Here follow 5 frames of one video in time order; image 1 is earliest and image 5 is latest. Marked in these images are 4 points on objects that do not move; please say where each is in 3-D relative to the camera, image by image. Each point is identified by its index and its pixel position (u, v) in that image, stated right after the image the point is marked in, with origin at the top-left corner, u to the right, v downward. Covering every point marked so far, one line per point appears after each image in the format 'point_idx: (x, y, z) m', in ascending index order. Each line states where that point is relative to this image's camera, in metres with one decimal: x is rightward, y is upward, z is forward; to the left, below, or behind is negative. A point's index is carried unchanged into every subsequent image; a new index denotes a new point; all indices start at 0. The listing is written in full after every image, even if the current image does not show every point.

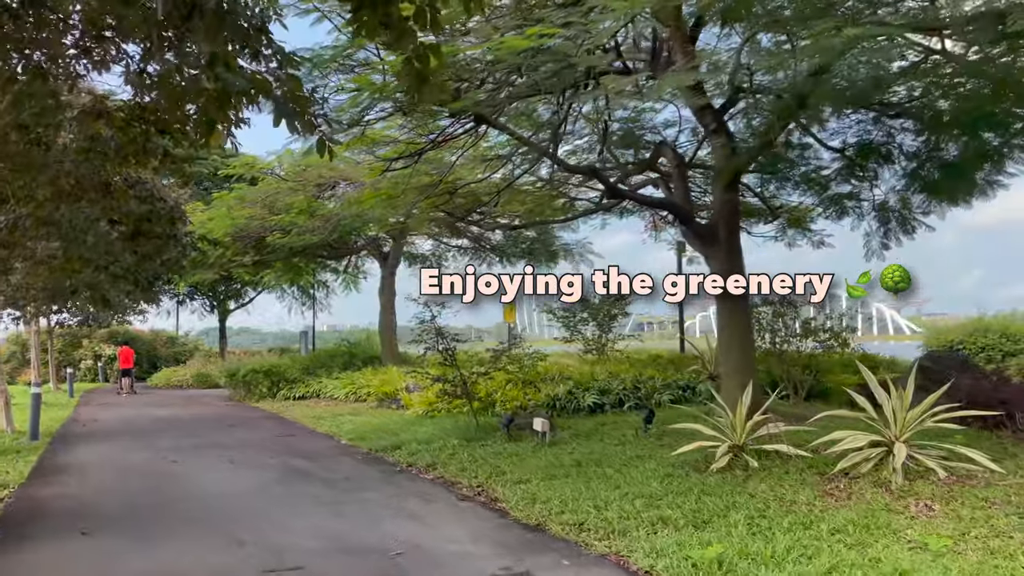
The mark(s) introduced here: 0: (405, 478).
0: (-1.1, -1.9, +7.9) m
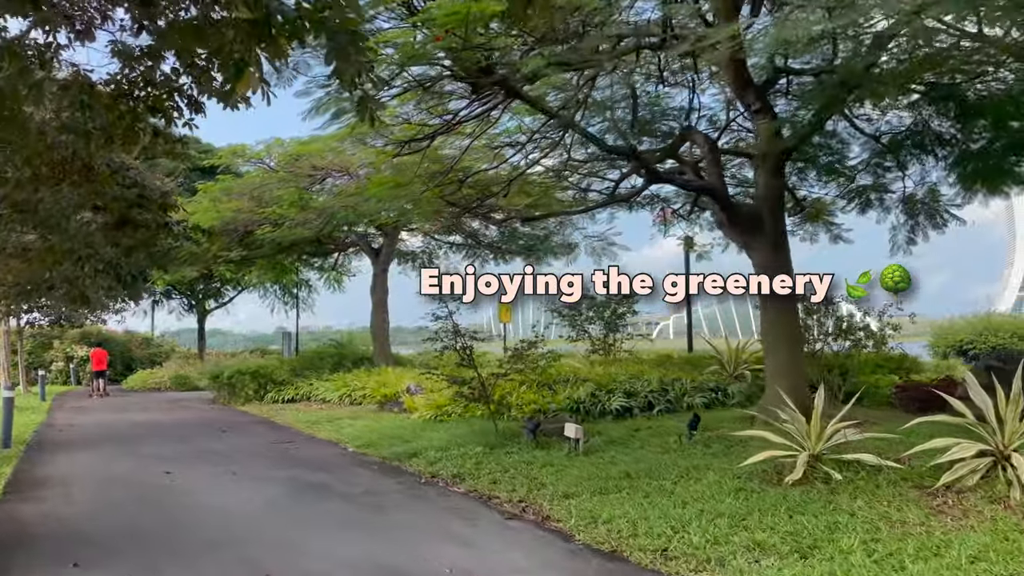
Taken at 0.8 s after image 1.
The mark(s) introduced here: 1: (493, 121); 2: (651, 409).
0: (-0.7, -1.8, +7.1) m
1: (-0.3, +2.5, +12.0) m
2: (+1.9, -1.6, +10.6) m
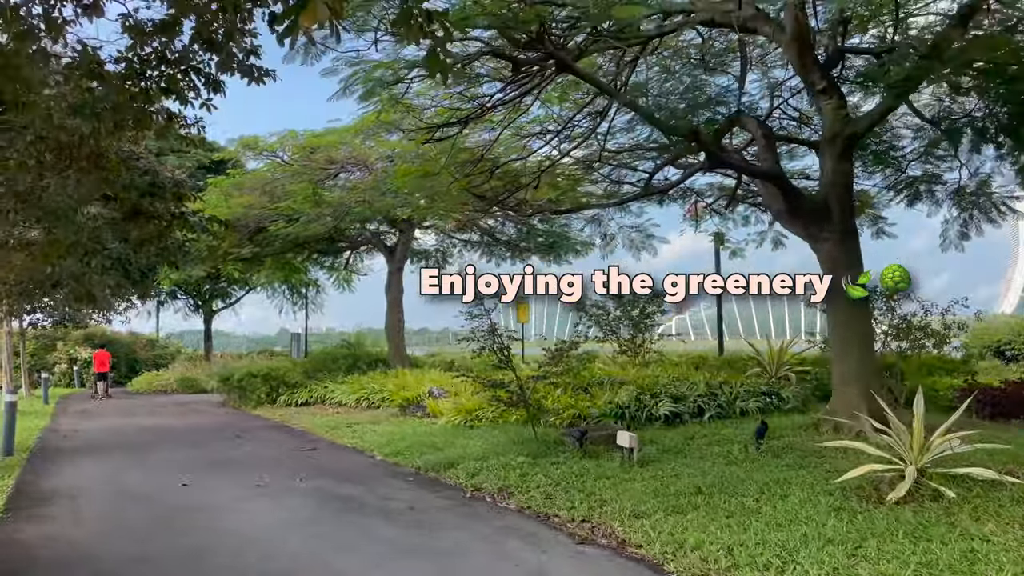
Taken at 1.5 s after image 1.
0: (-0.2, -1.8, +6.4) m
1: (+0.1, +2.6, +11.3) m
2: (+2.4, -1.6, +9.8) m
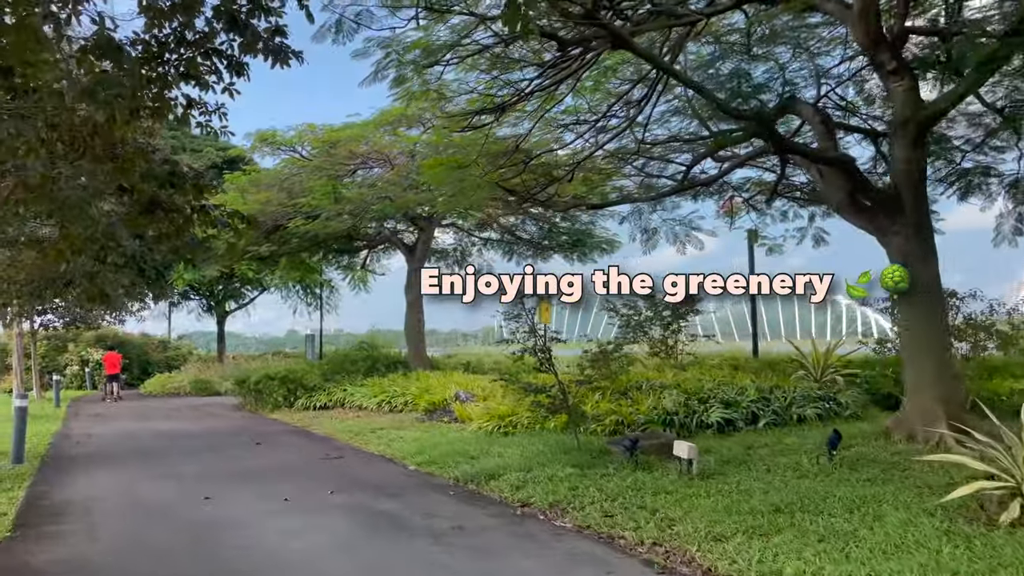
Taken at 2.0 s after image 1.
0: (+0.2, -1.8, +5.8) m
1: (+0.6, +2.6, +10.7) m
2: (+2.8, -1.6, +9.2) m
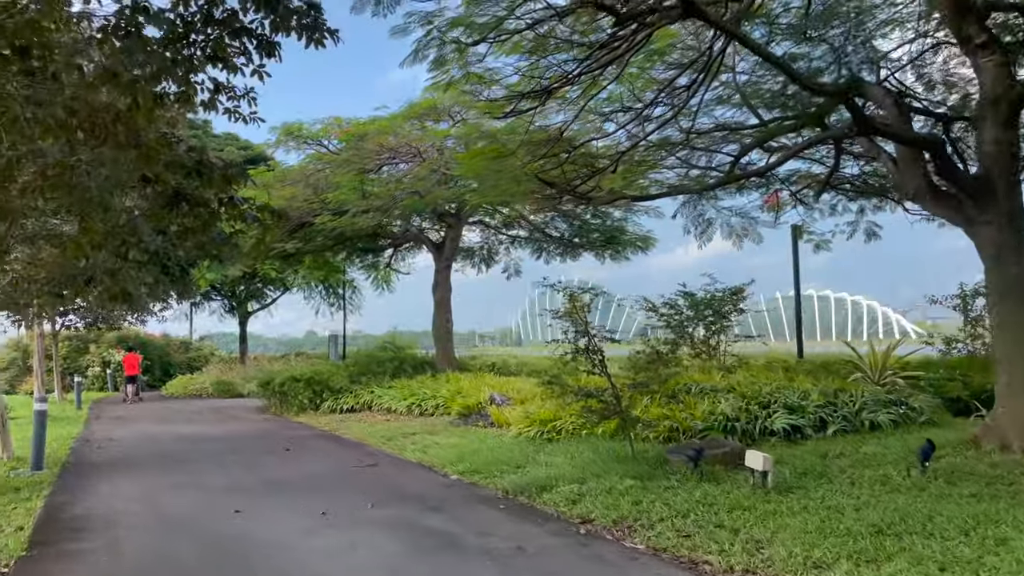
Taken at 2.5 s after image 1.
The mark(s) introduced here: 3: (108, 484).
0: (+0.6, -1.7, +5.2) m
1: (+1.2, +2.6, +10.1) m
2: (+3.3, -1.5, +8.5) m
3: (-4.2, -2.0, +8.2) m
